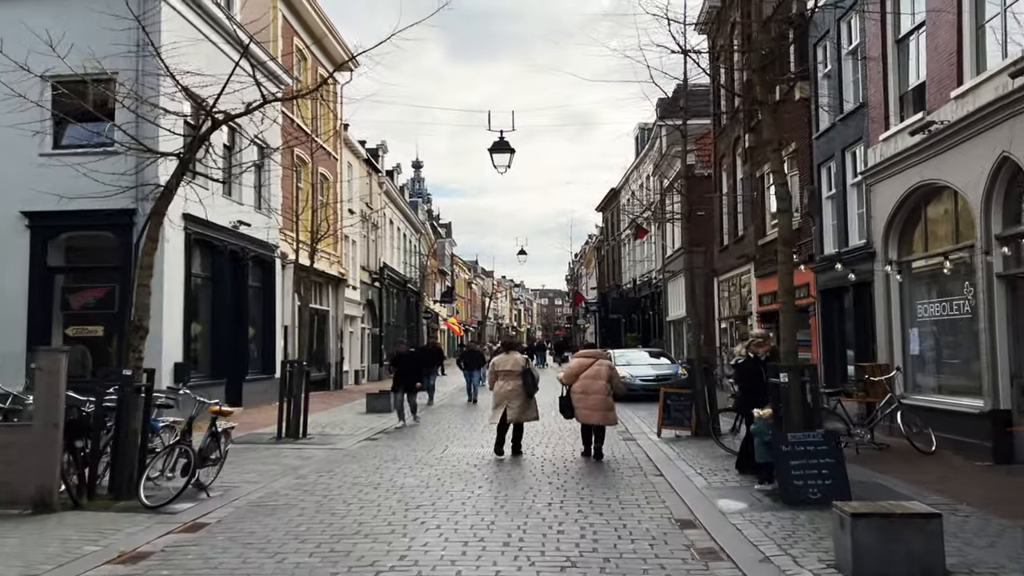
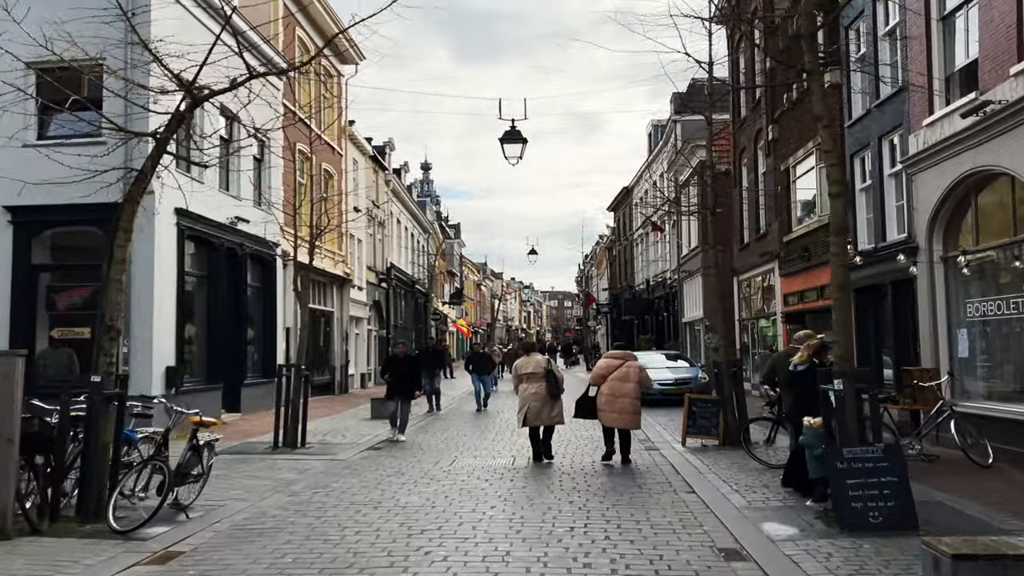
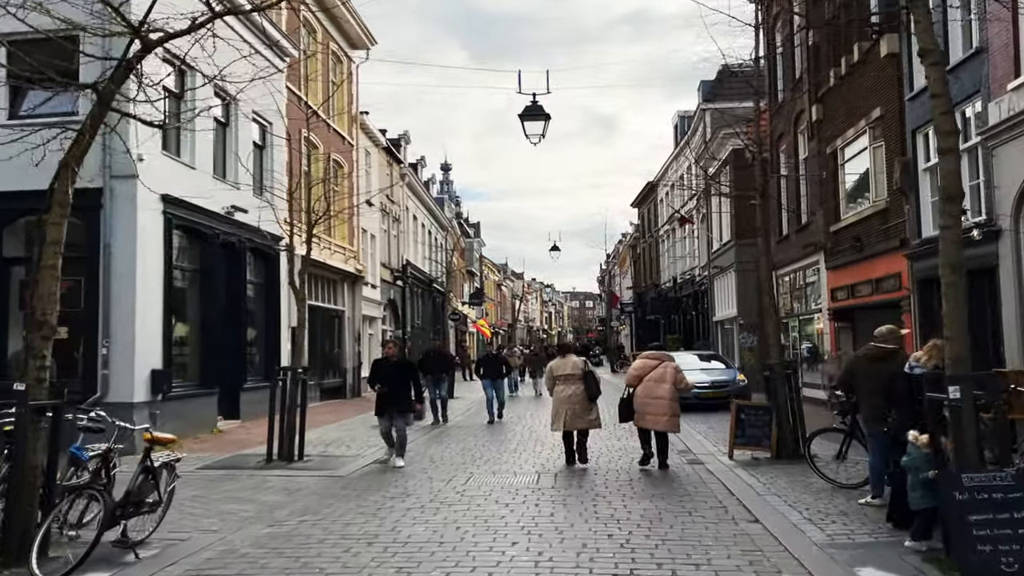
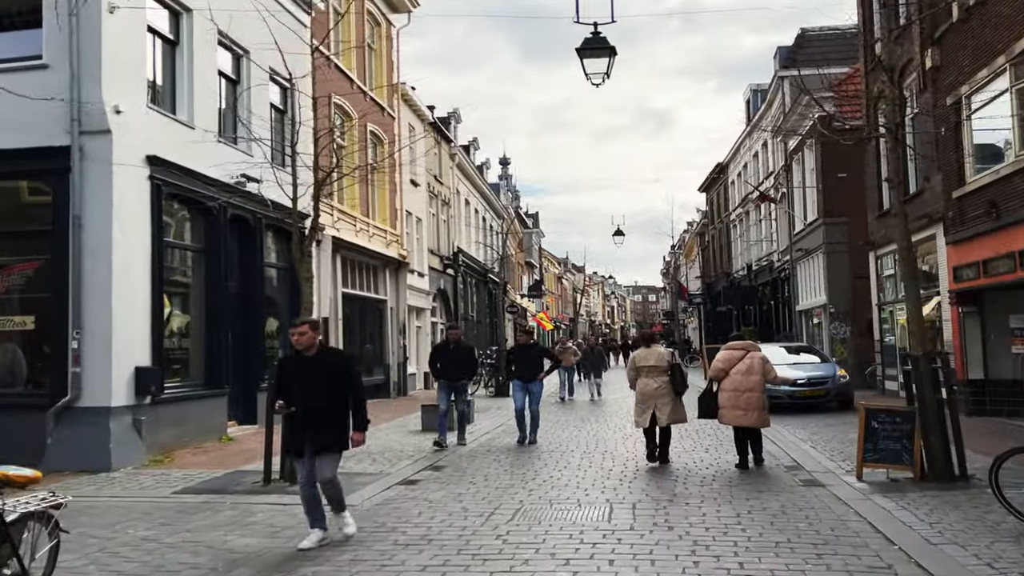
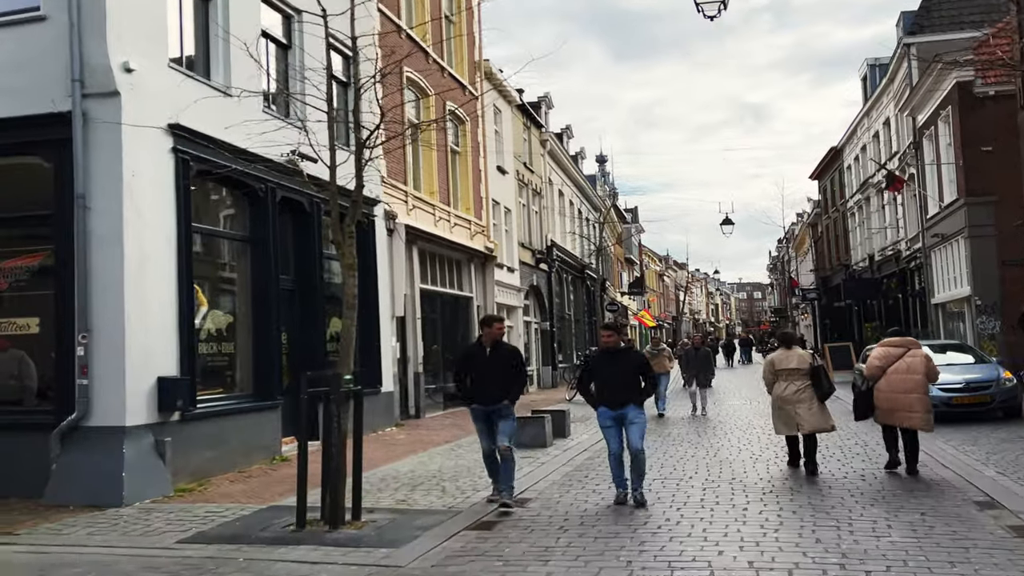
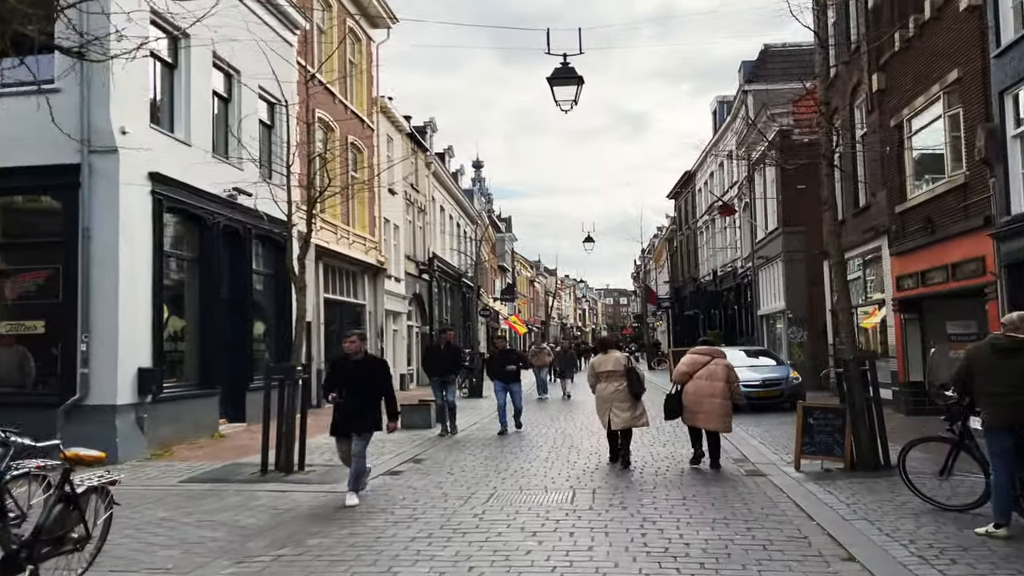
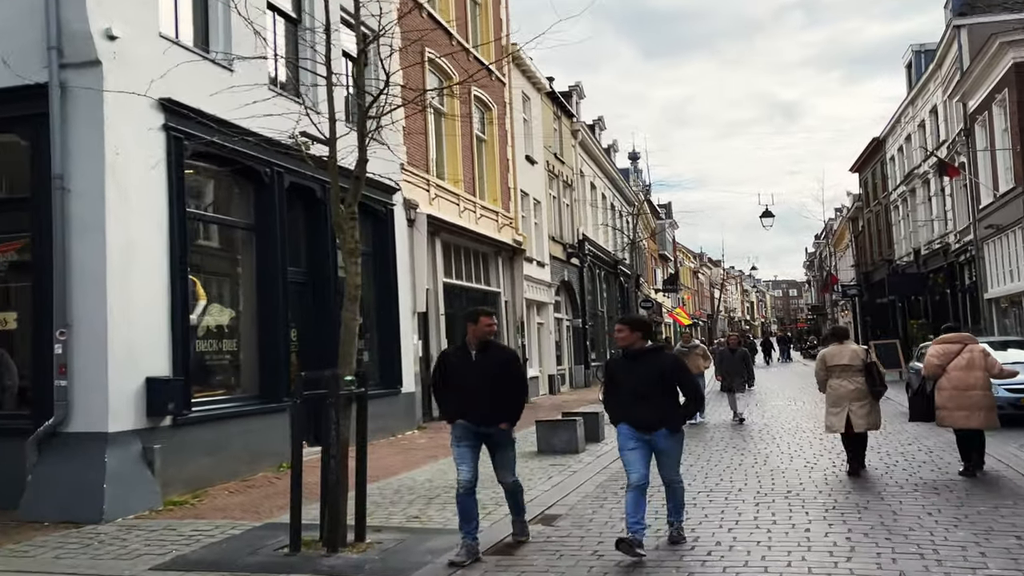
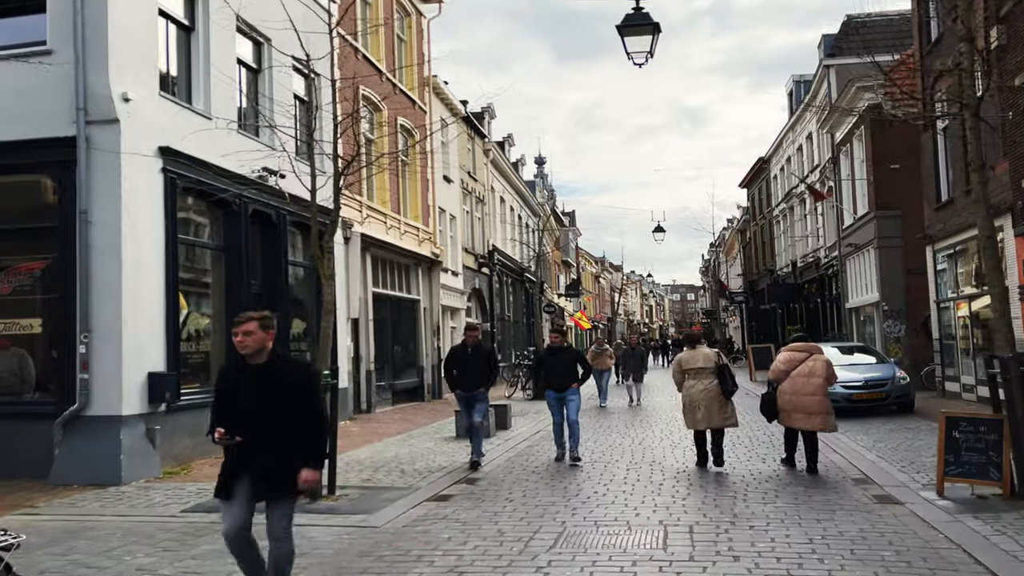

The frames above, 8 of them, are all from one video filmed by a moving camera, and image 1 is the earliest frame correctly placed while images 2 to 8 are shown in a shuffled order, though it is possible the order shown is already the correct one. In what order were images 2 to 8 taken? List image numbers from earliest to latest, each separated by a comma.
2, 3, 6, 4, 8, 5, 7
